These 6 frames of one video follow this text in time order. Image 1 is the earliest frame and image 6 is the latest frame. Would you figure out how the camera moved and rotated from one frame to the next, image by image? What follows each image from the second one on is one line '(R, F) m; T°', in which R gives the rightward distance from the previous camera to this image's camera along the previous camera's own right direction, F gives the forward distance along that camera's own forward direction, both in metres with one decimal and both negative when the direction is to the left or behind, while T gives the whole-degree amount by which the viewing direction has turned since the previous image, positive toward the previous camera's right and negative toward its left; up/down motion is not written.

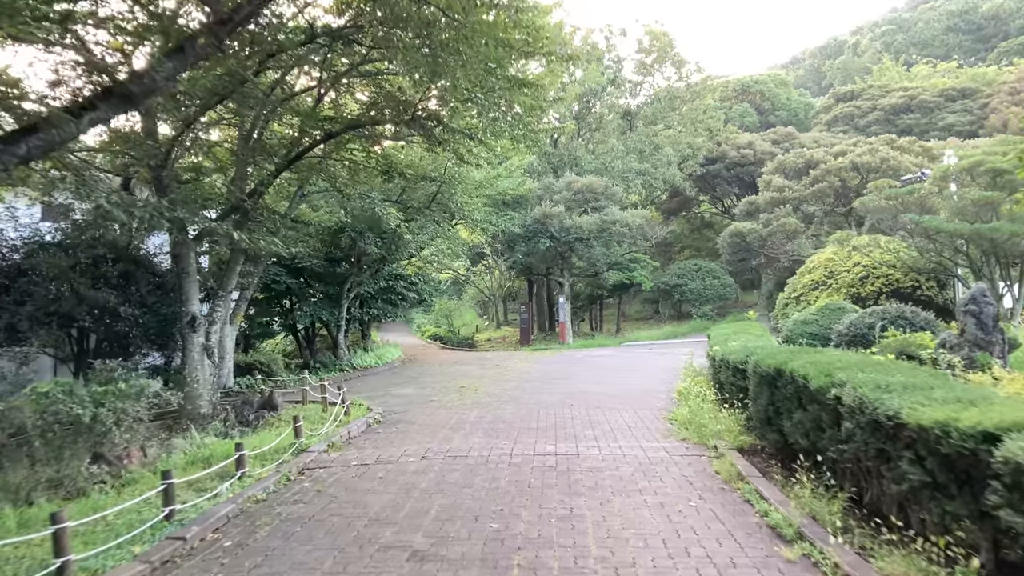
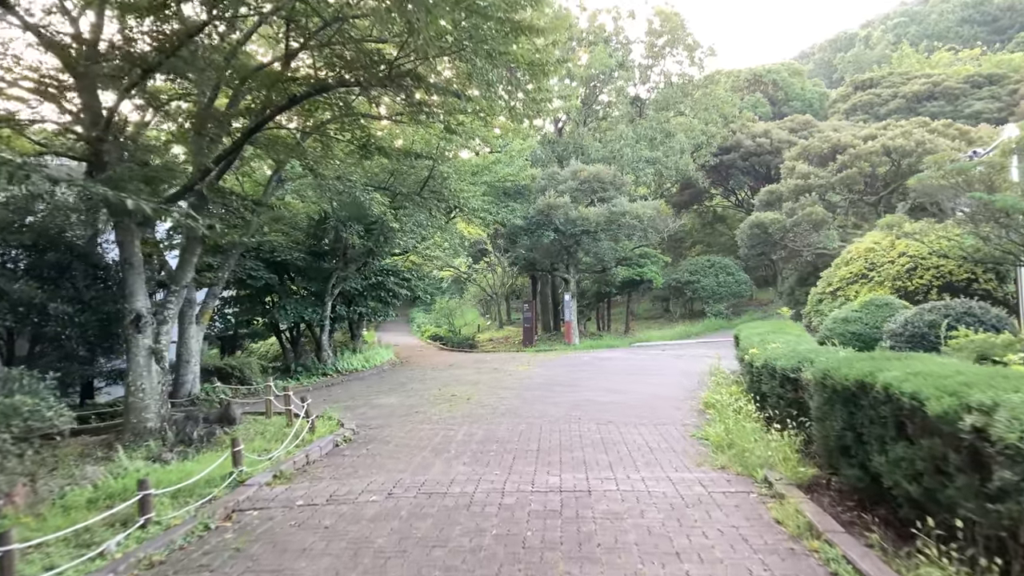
(+0.1, +1.4) m; 0°
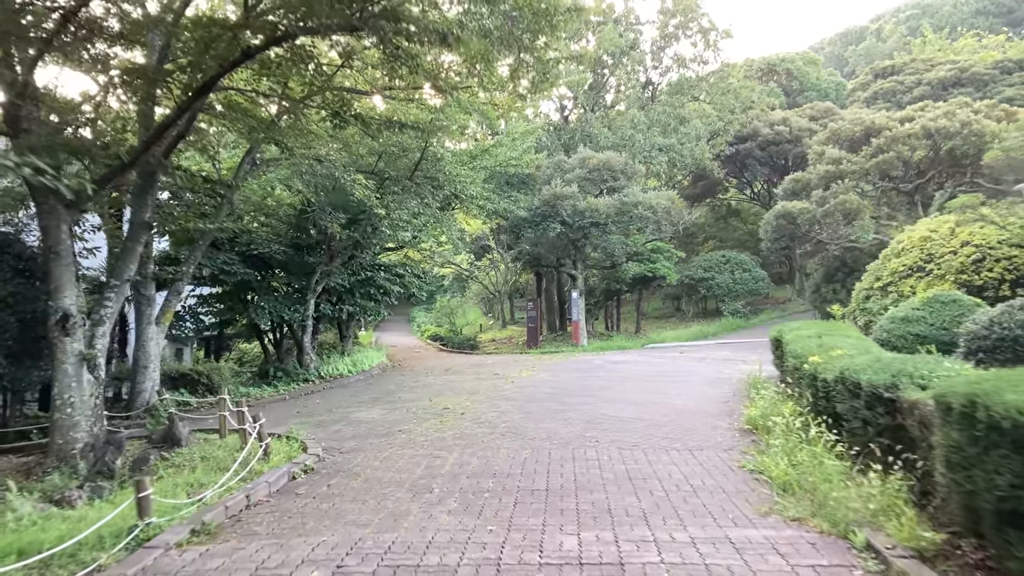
(0.0, +1.4) m; 0°
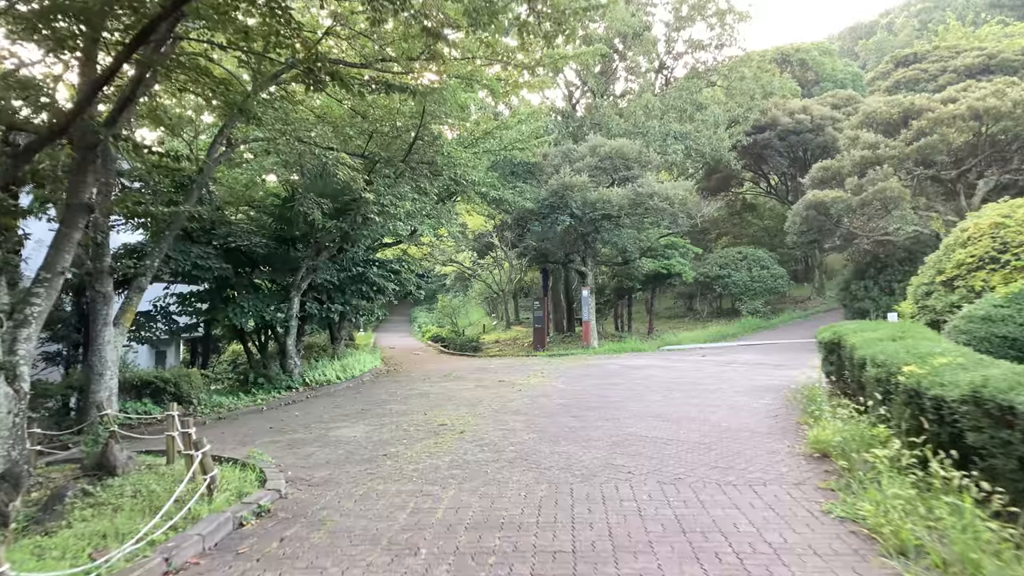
(0.0, +1.2) m; 0°
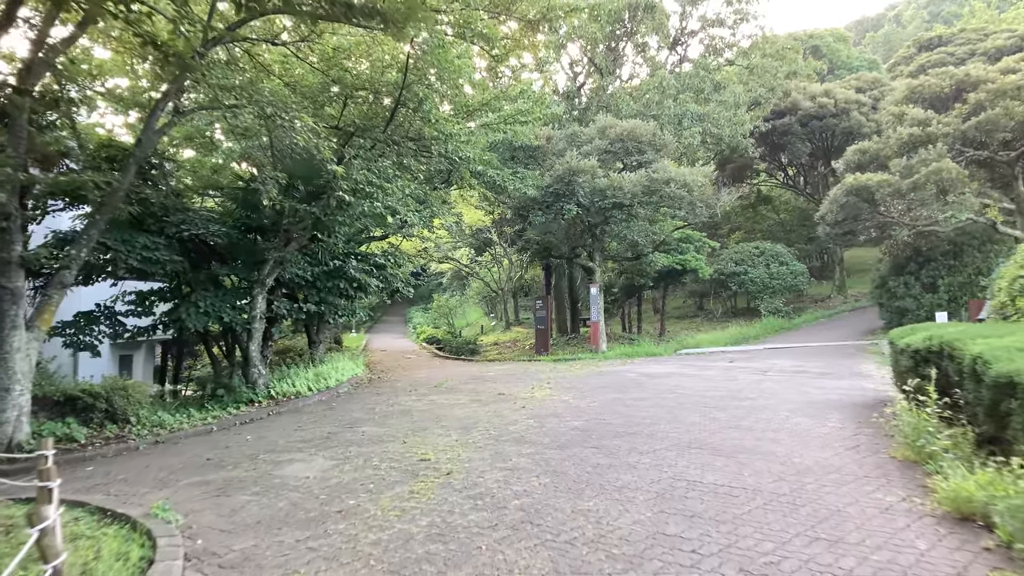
(0.0, +1.6) m; 0°
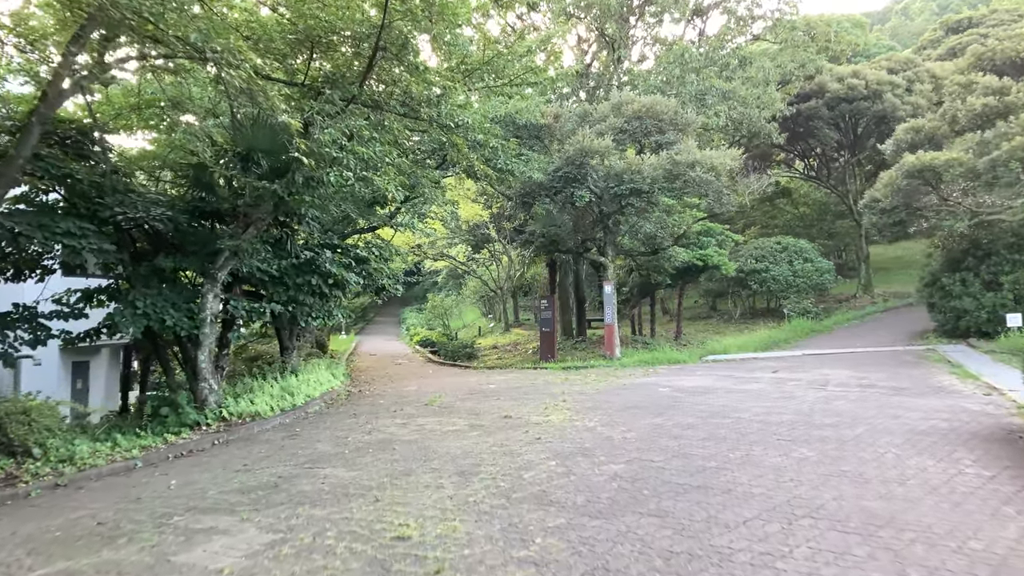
(-0.1, +1.7) m; 0°
